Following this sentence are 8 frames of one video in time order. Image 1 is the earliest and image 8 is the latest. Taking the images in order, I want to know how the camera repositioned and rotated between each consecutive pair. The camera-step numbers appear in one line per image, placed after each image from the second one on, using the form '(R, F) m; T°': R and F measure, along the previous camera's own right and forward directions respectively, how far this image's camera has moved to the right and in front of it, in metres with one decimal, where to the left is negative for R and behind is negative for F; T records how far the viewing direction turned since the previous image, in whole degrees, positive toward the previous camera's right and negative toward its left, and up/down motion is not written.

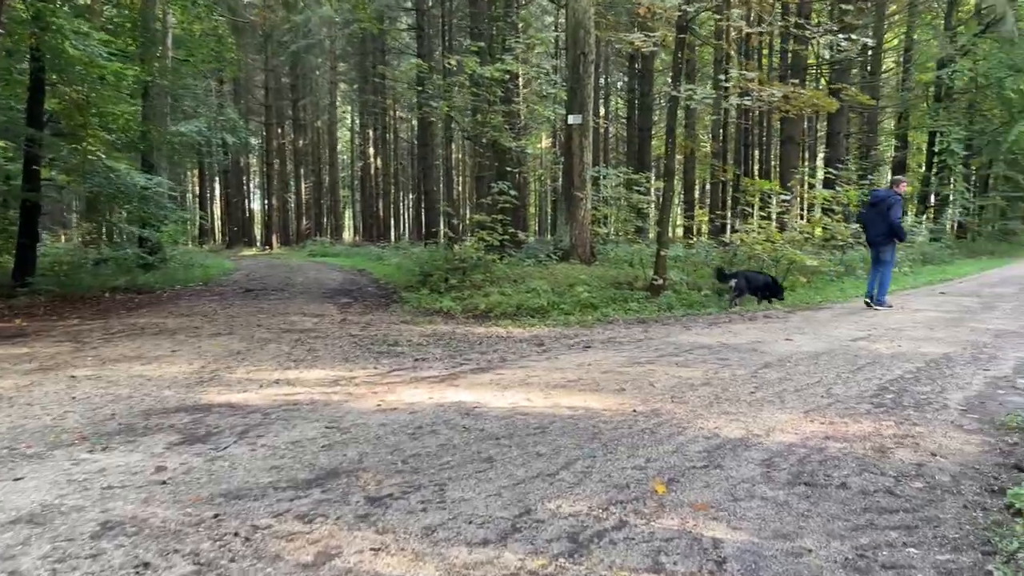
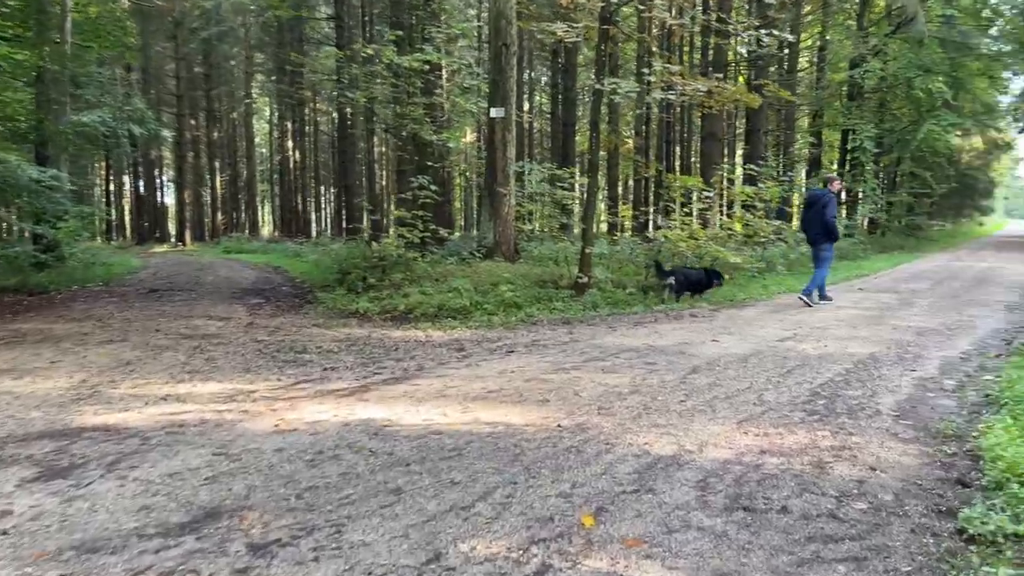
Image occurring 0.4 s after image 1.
(+0.1, +0.4) m; +5°
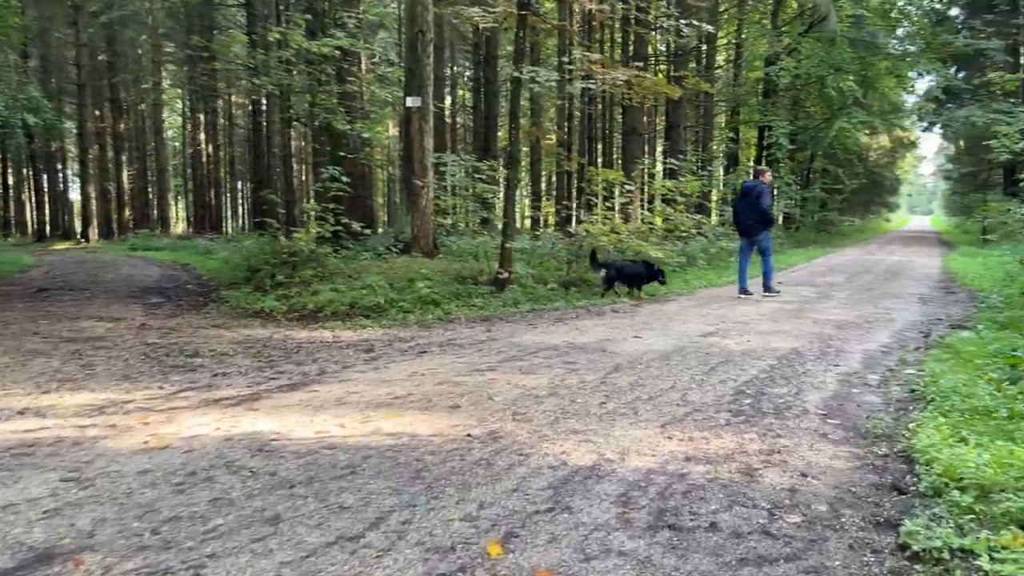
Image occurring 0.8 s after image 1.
(+0.1, +0.4) m; +5°
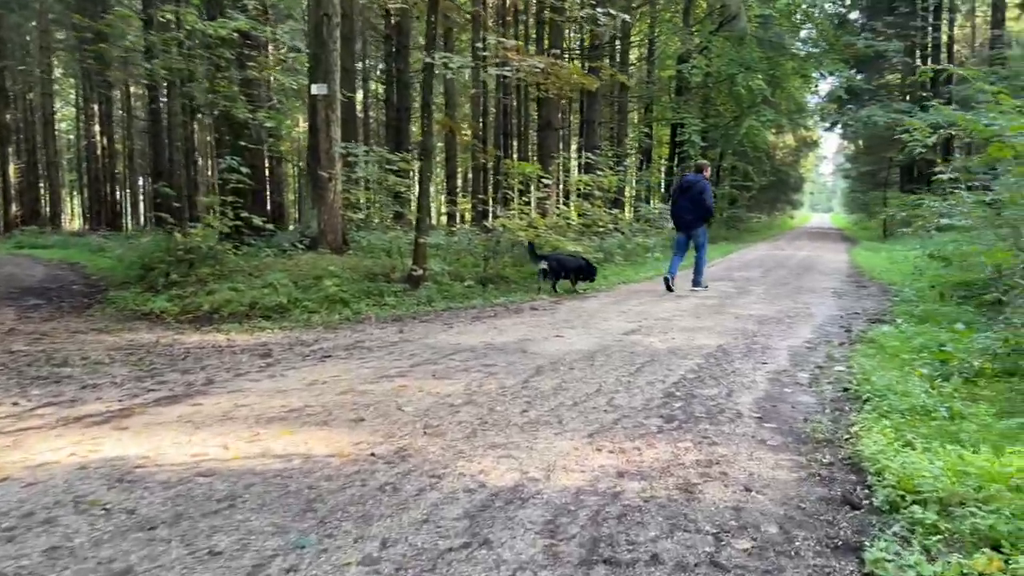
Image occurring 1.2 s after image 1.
(0.0, +0.4) m; +6°
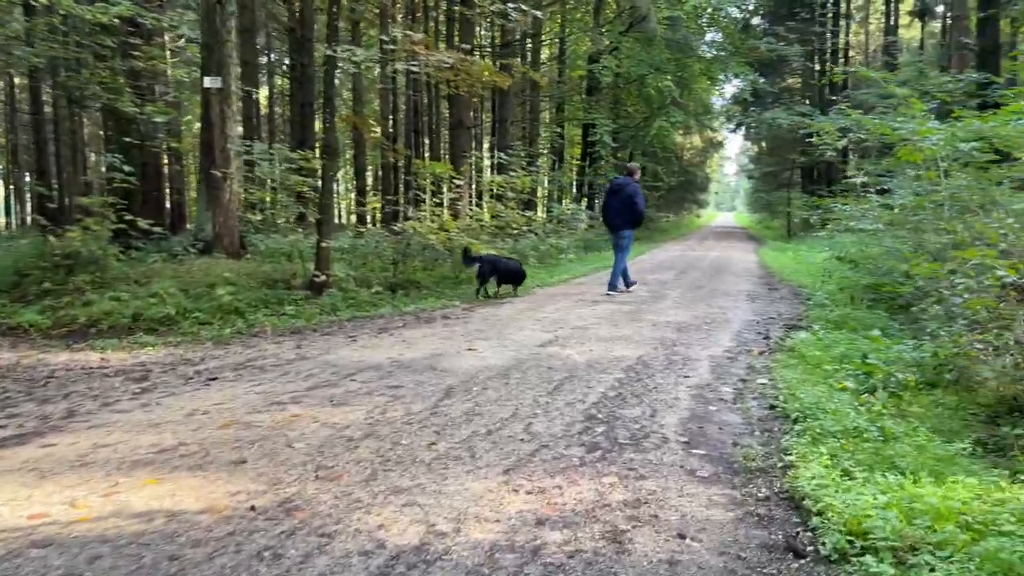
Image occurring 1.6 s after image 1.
(0.0, +0.4) m; +6°
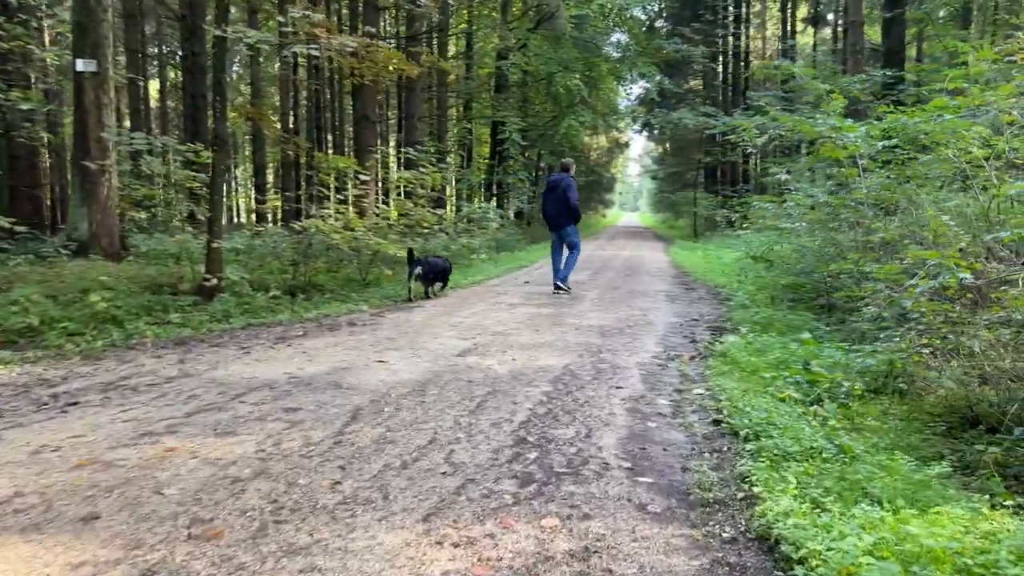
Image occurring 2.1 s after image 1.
(0.0, +0.5) m; +7°
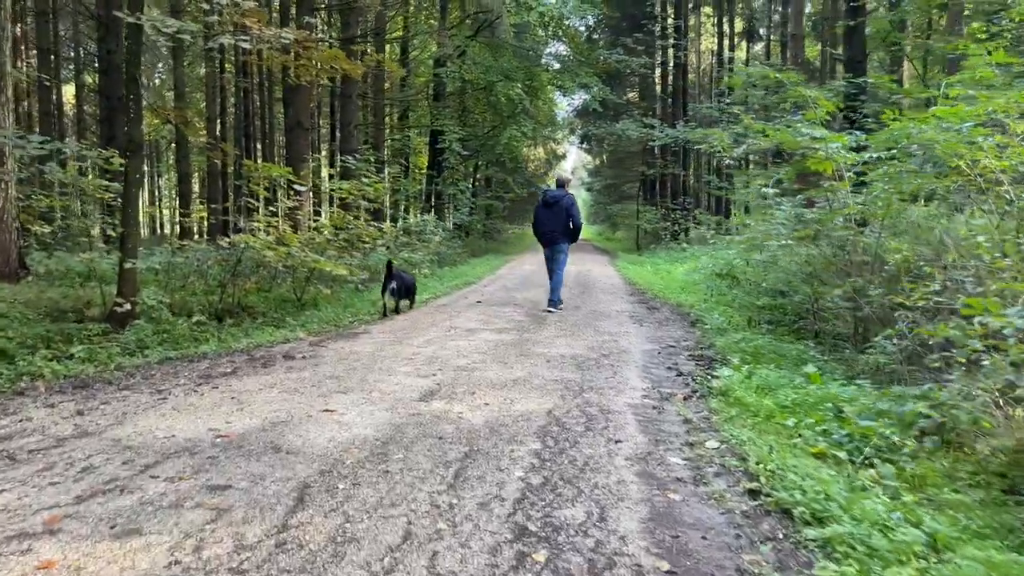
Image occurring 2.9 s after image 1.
(-0.2, +0.8) m; +5°
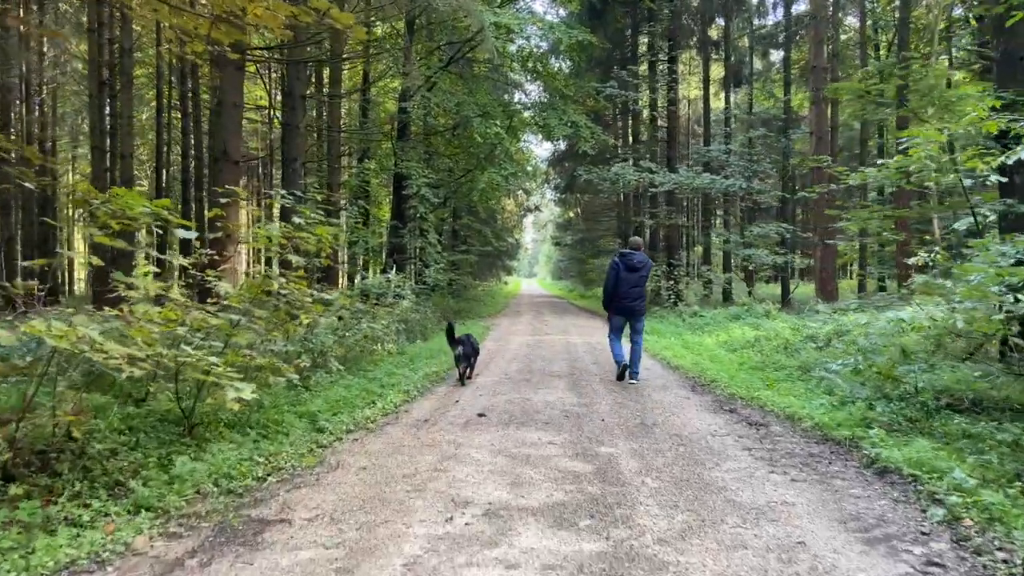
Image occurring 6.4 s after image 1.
(-0.5, +3.6) m; +3°
